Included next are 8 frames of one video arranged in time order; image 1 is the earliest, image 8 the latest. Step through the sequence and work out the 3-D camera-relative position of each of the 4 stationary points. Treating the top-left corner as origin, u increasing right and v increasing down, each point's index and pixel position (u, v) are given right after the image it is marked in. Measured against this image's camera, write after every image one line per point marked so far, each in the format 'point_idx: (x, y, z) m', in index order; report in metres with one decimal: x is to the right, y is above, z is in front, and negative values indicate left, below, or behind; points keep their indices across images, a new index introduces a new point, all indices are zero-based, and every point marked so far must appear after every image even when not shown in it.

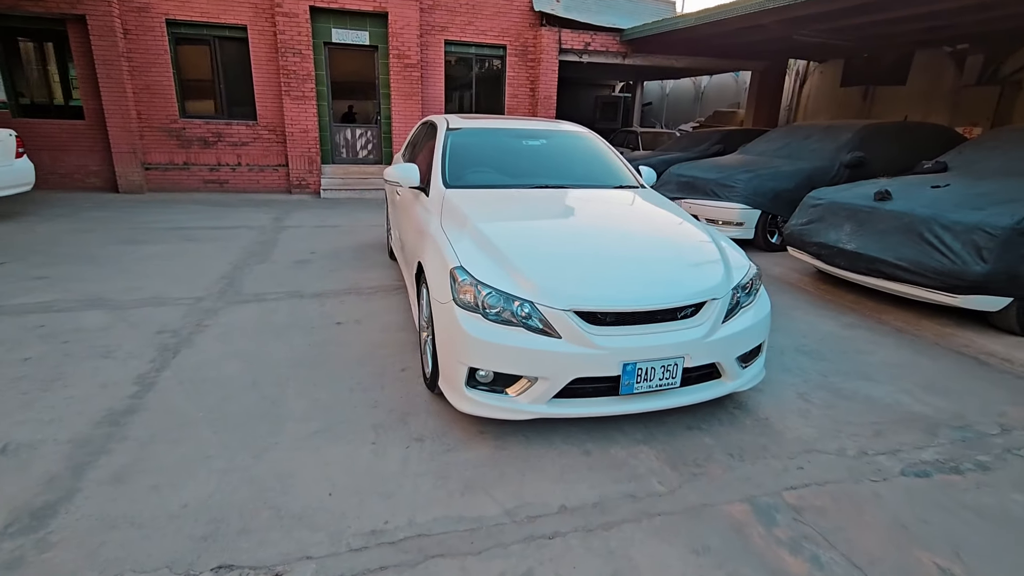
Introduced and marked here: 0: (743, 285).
0: (+1.2, 0.0, +2.7) m
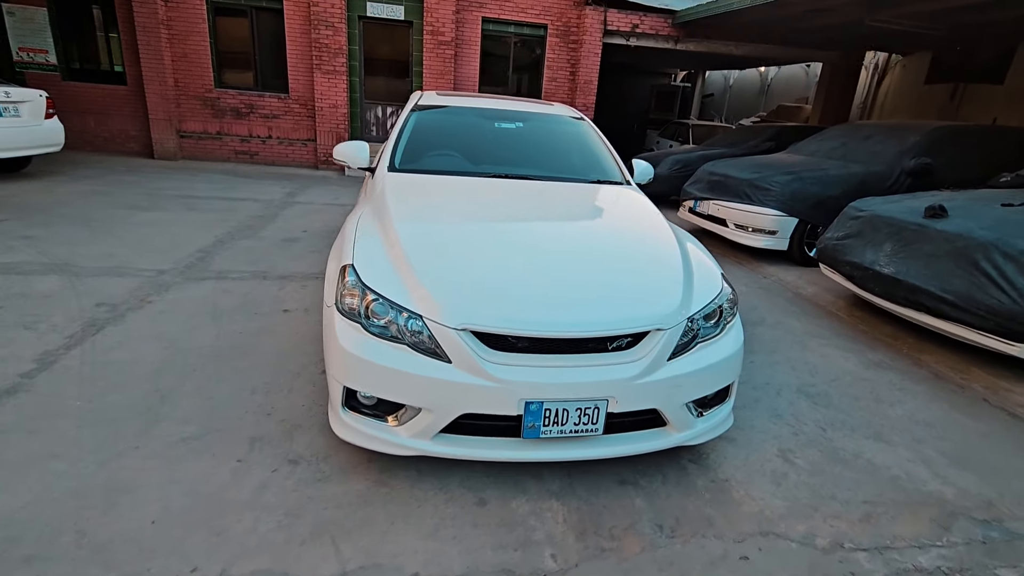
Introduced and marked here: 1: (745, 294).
0: (+0.8, -0.1, +2.2) m
1: (+2.2, -0.1, +4.8) m
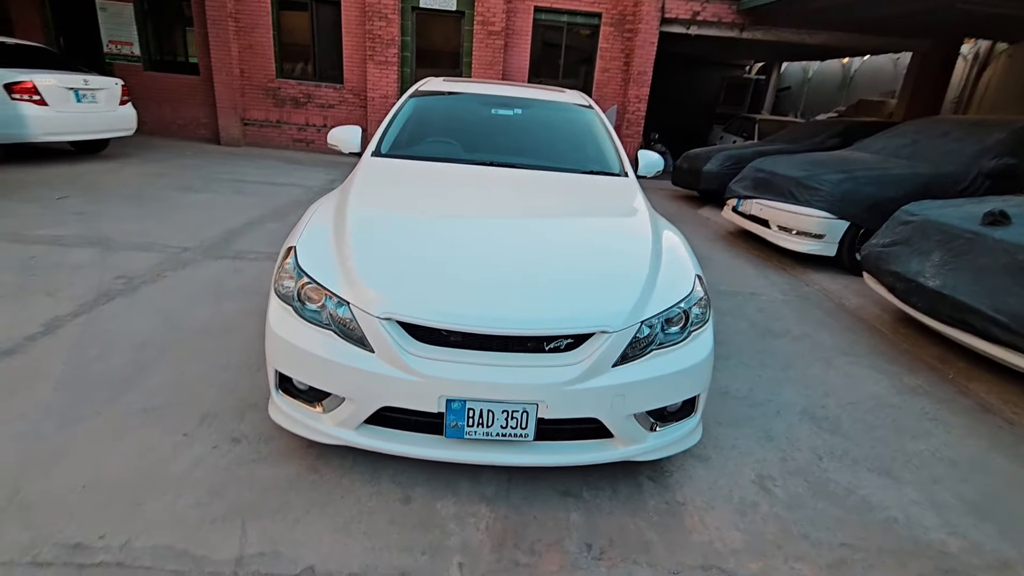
0: (+0.6, -0.1, +2.0) m
1: (+2.3, -0.1, +4.4) m
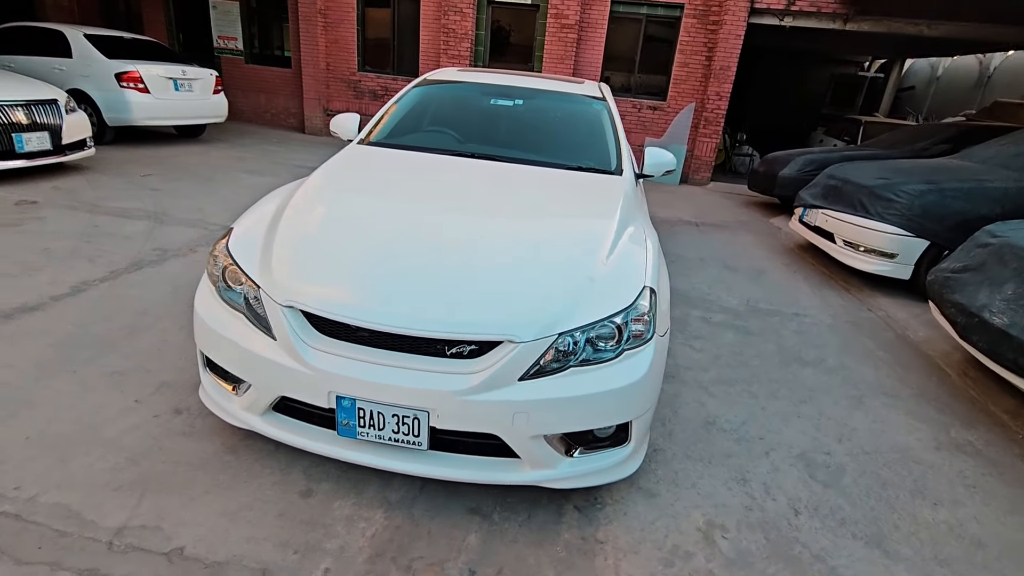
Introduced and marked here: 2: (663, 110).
0: (+0.3, -0.2, +1.8) m
1: (+2.3, -0.3, +3.9) m
2: (+2.8, +3.3, +9.7) m
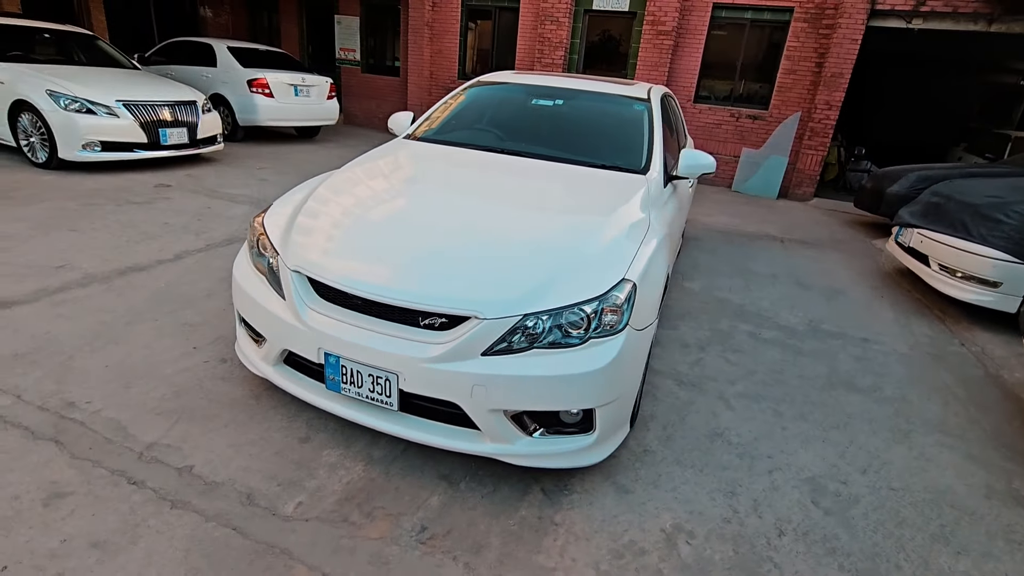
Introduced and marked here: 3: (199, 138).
0: (+0.2, -0.1, +1.8) m
1: (+2.6, -0.5, +3.5) m
2: (+4.5, +3.0, +9.1) m
3: (-4.0, +1.9, +6.5) m
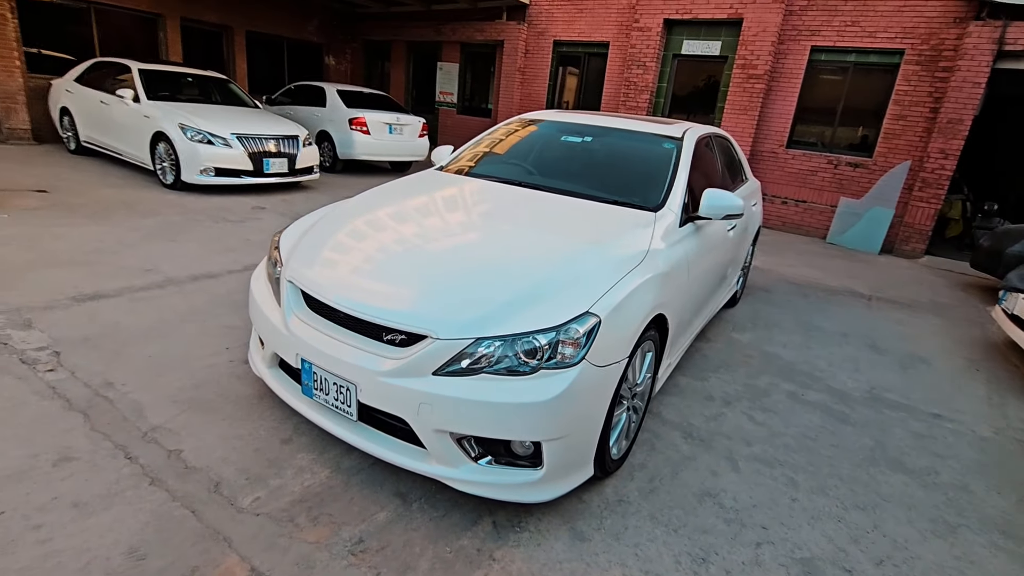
0: (0.0, -0.2, +1.8) m
1: (+2.6, -0.9, +3.0) m
2: (+5.8, +1.9, +8.4) m
3: (-3.0, +1.7, +7.3) m
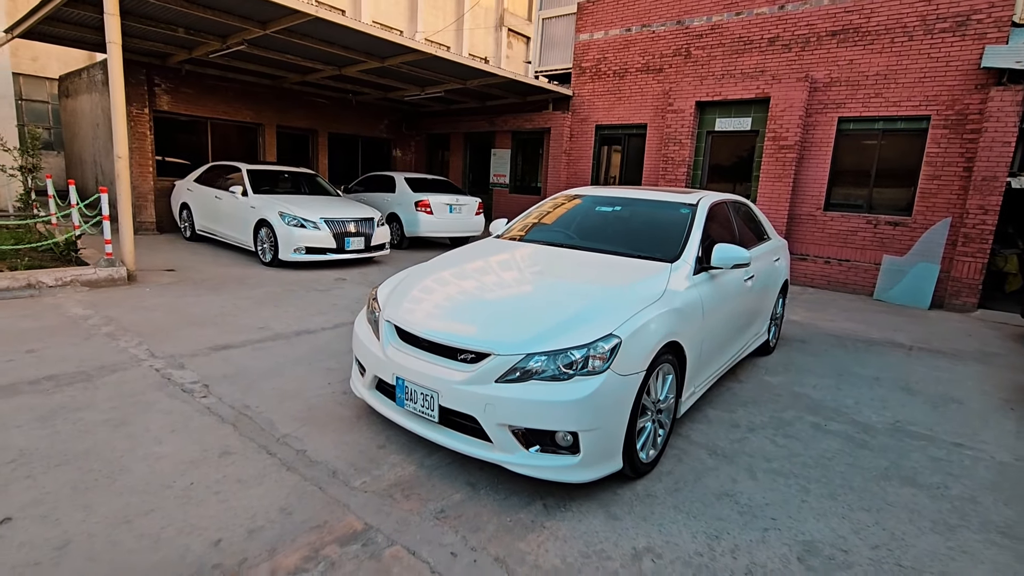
0: (+0.2, -0.3, +2.4) m
1: (+2.9, -1.1, +3.2) m
2: (+6.6, +1.0, +8.6) m
3: (-2.3, +0.7, +8.4) m
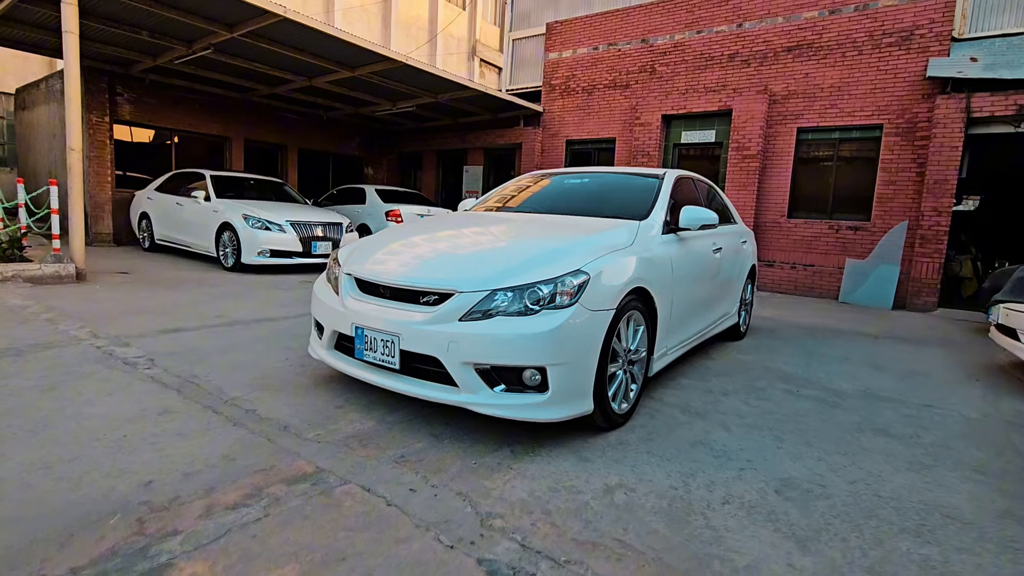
0: (0.0, 0.0, +2.3) m
1: (+2.8, -0.8, +3.2) m
2: (+6.1, +1.0, +8.9) m
3: (-2.7, +0.6, +8.2) m
